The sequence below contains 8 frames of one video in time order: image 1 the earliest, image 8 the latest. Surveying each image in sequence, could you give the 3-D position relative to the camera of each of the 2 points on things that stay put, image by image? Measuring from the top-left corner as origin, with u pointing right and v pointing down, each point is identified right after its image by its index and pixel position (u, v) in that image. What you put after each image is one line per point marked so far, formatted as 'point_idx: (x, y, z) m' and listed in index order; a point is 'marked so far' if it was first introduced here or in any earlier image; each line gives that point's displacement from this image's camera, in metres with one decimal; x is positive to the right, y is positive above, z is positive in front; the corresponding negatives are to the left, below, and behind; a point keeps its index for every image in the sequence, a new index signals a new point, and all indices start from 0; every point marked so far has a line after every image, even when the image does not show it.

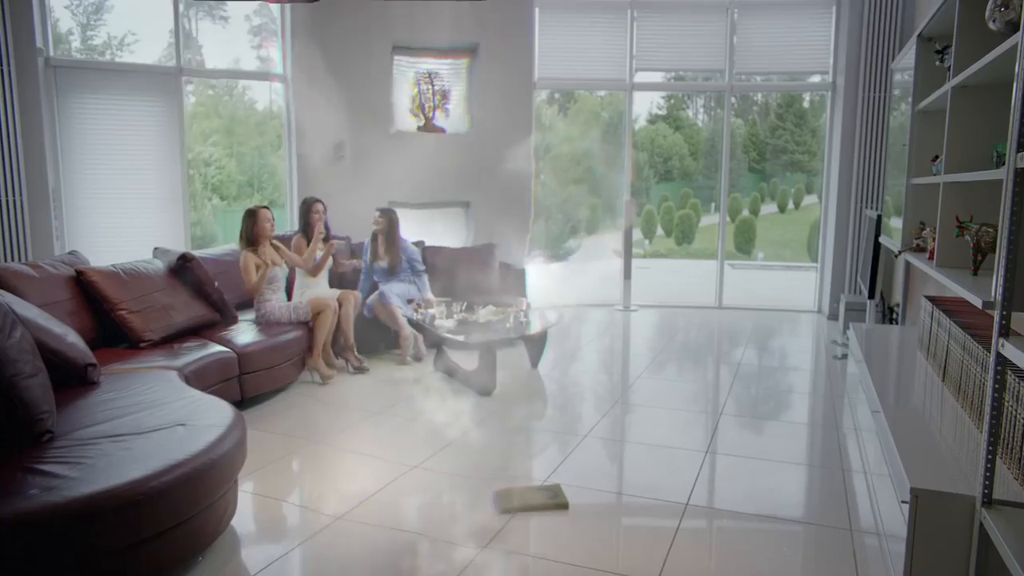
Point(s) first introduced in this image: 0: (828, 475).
0: (+1.5, -0.9, +3.3) m
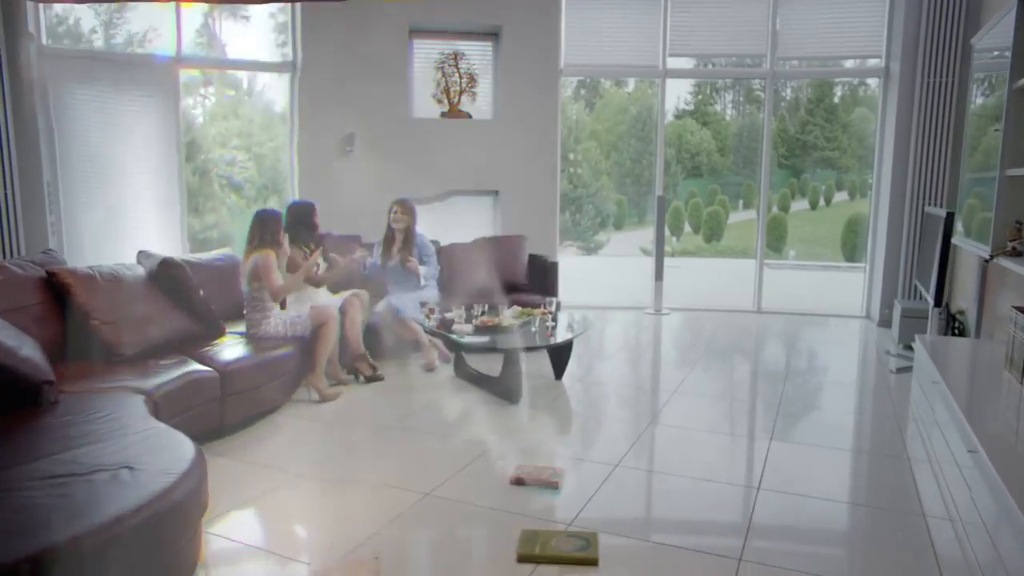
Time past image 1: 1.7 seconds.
0: (+1.6, -0.9, +2.9) m
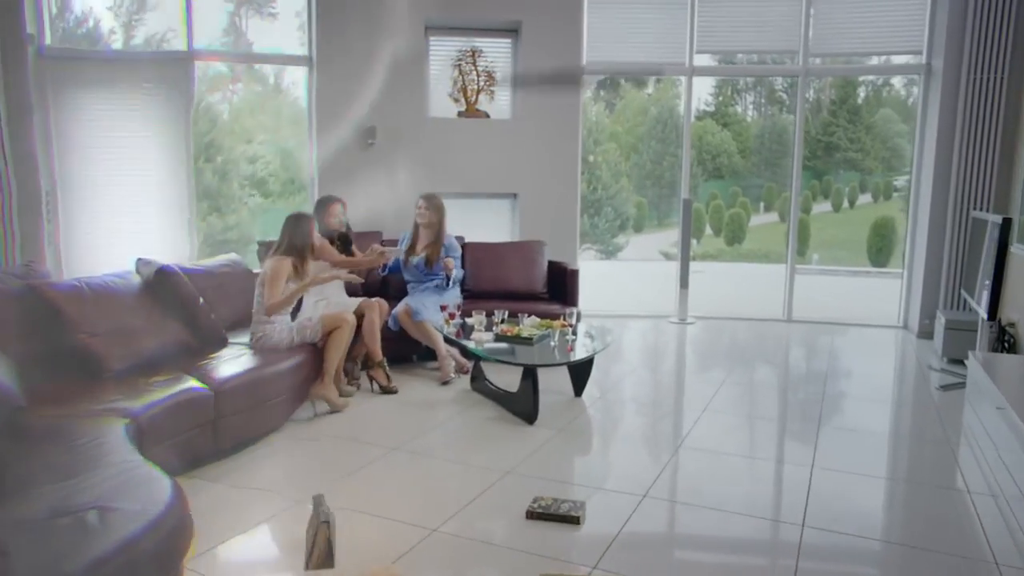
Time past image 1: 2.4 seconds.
0: (+1.6, -1.0, +2.6) m
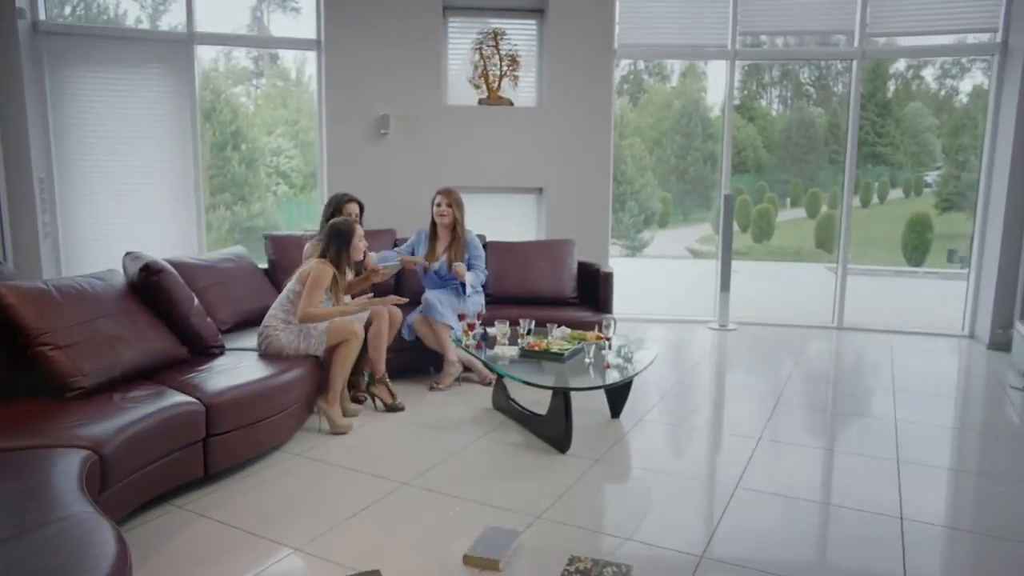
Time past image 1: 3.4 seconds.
0: (+1.7, -1.0, +2.1) m
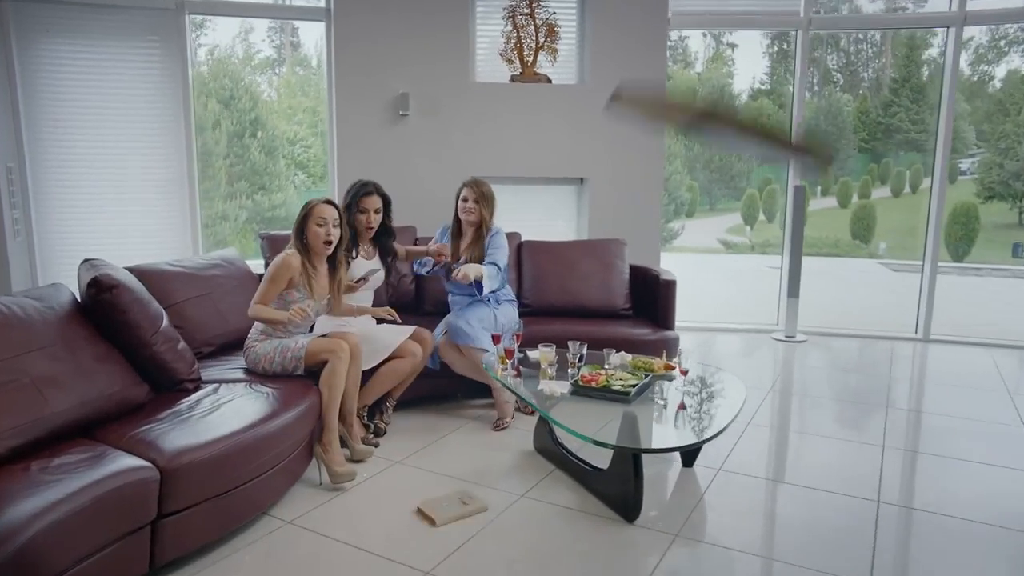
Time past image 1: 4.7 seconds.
0: (+1.9, -1.1, +1.4) m
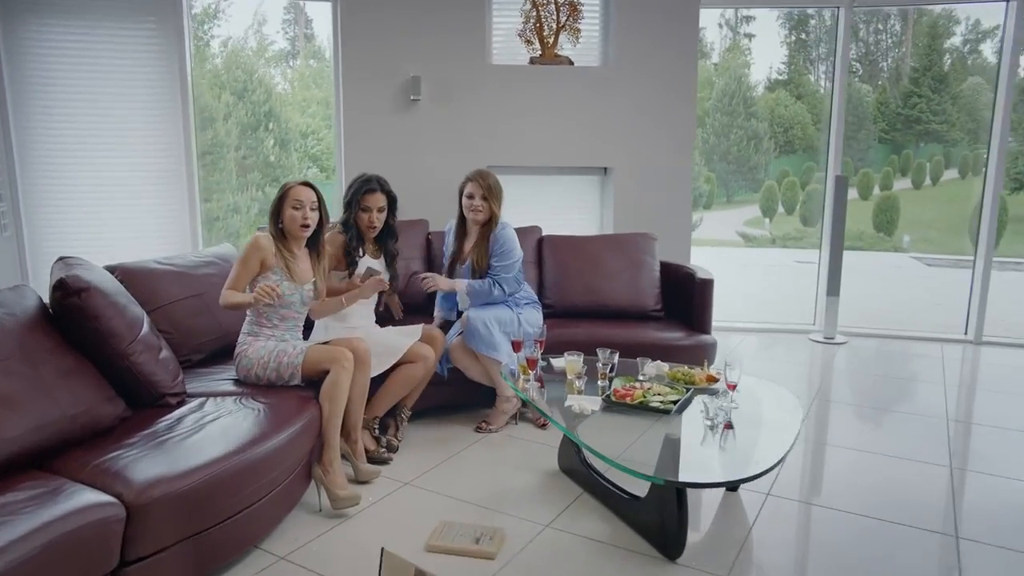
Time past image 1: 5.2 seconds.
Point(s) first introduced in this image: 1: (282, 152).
0: (+1.9, -1.1, +1.1) m
1: (-1.4, +0.8, +4.4) m
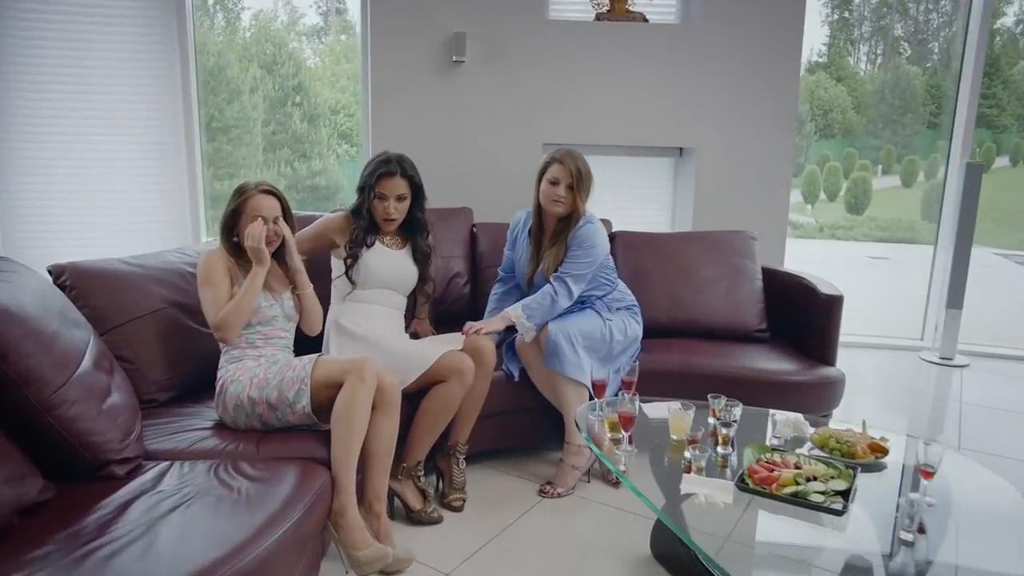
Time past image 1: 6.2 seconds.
0: (+2.0, -1.3, +0.3) m
1: (-1.1, +0.9, +3.7) m
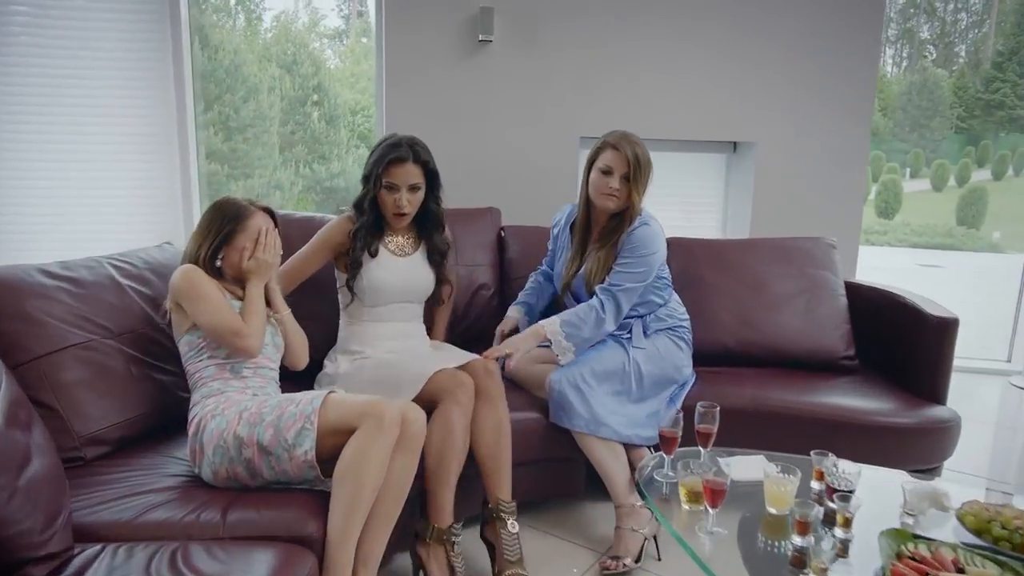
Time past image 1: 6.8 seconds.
0: (+2.1, -1.3, -0.1) m
1: (-1.0, +0.8, +3.3) m
